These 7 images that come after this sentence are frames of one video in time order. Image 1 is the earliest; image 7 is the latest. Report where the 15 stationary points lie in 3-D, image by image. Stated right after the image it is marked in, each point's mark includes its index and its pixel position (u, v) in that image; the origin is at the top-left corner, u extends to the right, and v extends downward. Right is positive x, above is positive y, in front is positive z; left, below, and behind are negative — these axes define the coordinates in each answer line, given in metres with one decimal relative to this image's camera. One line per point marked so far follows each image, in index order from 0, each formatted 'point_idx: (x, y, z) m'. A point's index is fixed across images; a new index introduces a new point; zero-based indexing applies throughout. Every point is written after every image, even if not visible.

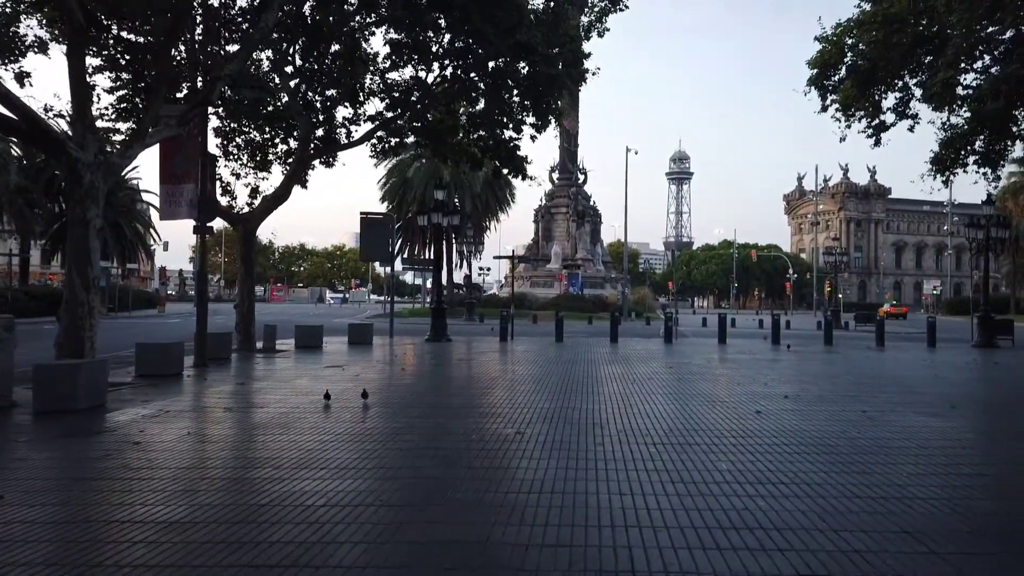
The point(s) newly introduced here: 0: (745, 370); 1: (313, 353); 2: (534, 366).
0: (+4.1, -1.4, +15.5) m
1: (-4.2, -1.4, +18.5) m
2: (+0.6, -1.7, +19.3) m
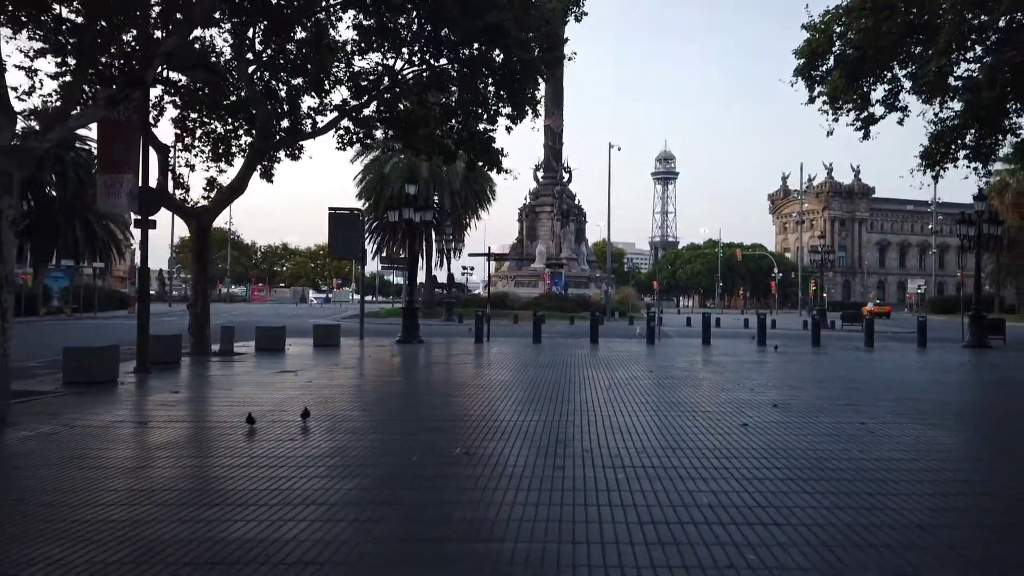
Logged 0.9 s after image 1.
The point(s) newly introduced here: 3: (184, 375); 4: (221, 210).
0: (+3.6, -1.4, +14.6) m
1: (-4.7, -1.3, +17.4) m
2: (+0.1, -1.6, +18.4) m
3: (-5.5, -1.4, +14.8) m
4: (-5.3, +1.4, +16.2) m
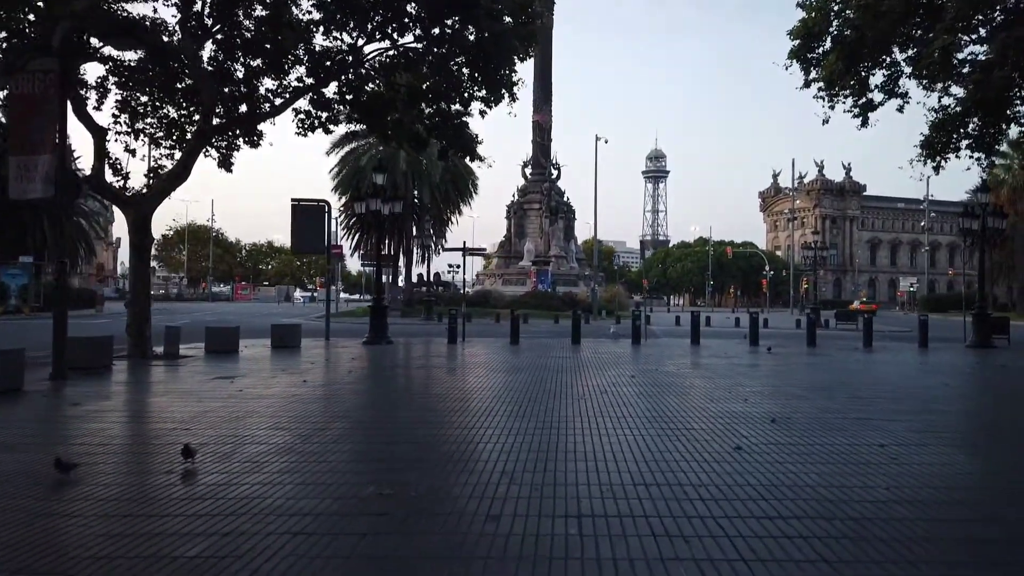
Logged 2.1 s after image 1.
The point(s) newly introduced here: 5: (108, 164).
0: (+3.1, -1.3, +13.3) m
1: (-5.2, -1.3, +16.0) m
2: (-0.4, -1.6, +17.0) m
3: (-6.0, -1.4, +13.4) m
4: (-5.8, +1.5, +14.8) m
5: (-6.8, +2.1, +15.1) m
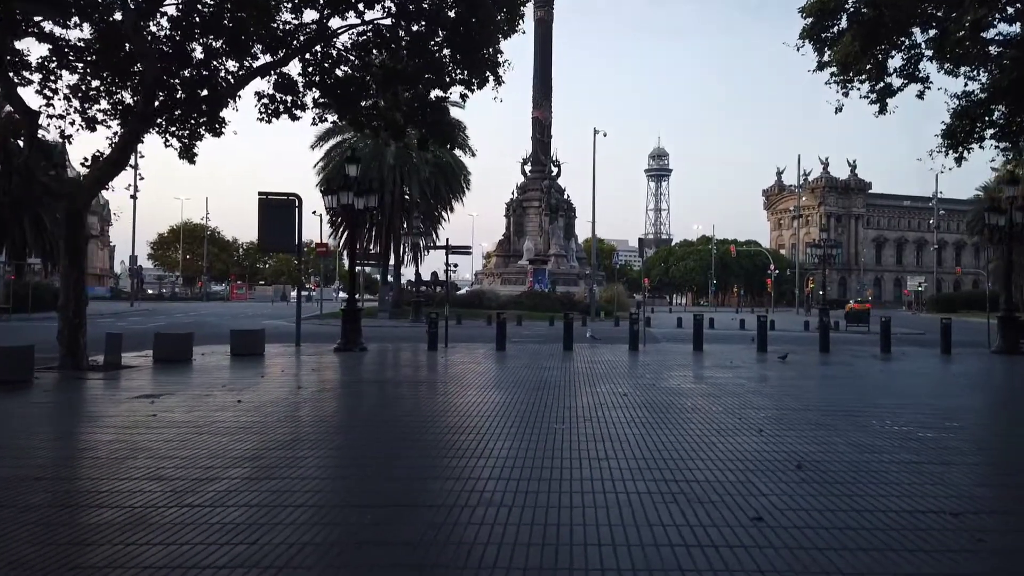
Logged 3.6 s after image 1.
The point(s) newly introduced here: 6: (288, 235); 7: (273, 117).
0: (+2.8, -1.4, +11.6) m
1: (-5.5, -1.3, +14.4) m
2: (-0.7, -1.6, +15.3) m
3: (-6.3, -1.4, +11.7) m
4: (-6.1, +1.4, +13.2) m
5: (-7.1, +2.0, +13.5) m
6: (-4.7, +1.1, +18.8) m
7: (-4.6, +3.3, +17.4) m
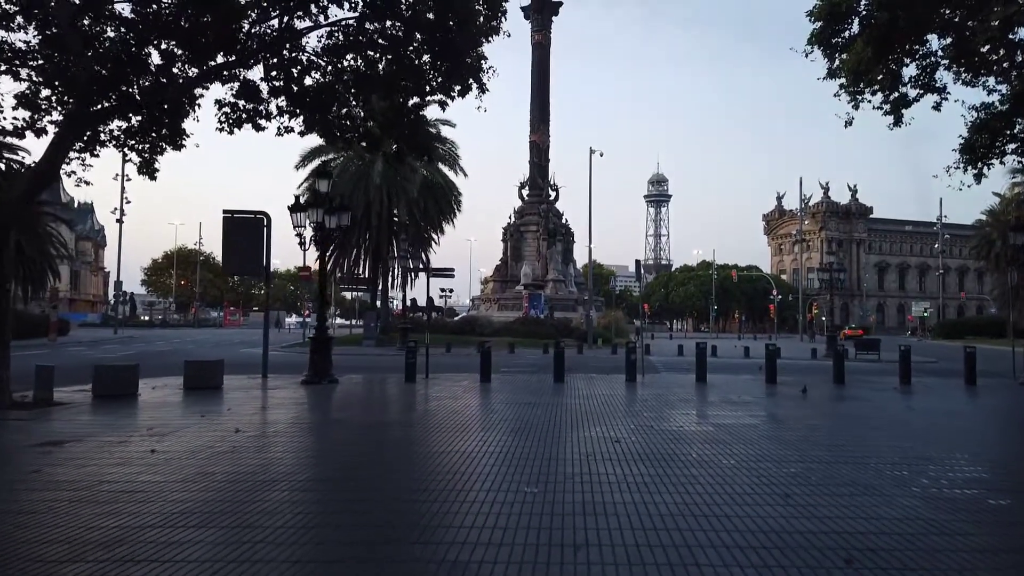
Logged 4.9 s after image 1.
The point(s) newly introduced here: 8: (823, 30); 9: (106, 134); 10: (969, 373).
0: (+2.6, -1.7, +10.0) m
1: (-5.8, -1.7, +12.8) m
2: (-0.9, -2.0, +13.8) m
3: (-6.5, -1.7, +10.2) m
4: (-6.3, +1.1, +11.7) m
5: (-7.4, +1.7, +12.0) m
6: (-5.0, +0.6, +17.4) m
7: (-4.9, +2.9, +15.9) m
8: (+6.6, +5.5, +19.2) m
9: (-8.3, +3.1, +18.4) m
10: (+9.3, -1.7, +18.2) m
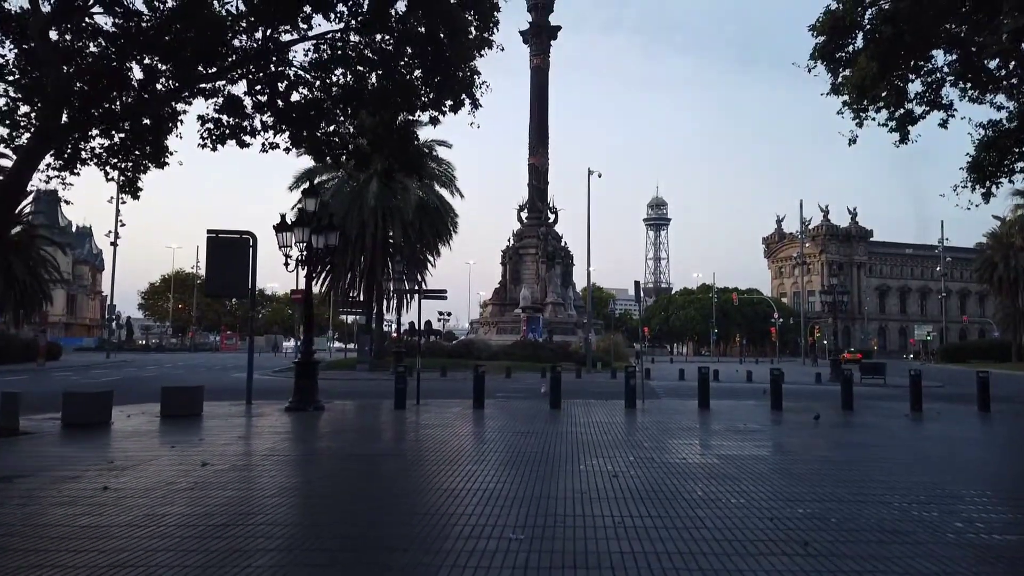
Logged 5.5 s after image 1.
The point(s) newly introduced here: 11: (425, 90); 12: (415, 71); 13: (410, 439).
0: (+2.5, -1.9, +9.4) m
1: (-5.9, -2.0, +12.1) m
2: (-1.0, -2.3, +13.1) m
3: (-6.6, -2.0, +9.5) m
4: (-6.4, +0.8, +11.1) m
5: (-7.5, +1.4, +11.4) m
6: (-5.1, +0.2, +16.7) m
7: (-5.0, +2.5, +15.4) m
8: (+6.5, +5.0, +18.7) m
9: (-8.4, +2.7, +17.8) m
10: (+9.2, -2.2, +17.5) m
11: (-1.5, +3.4, +15.6) m
12: (-1.7, +3.8, +15.8) m
13: (-1.6, -2.3, +13.9) m
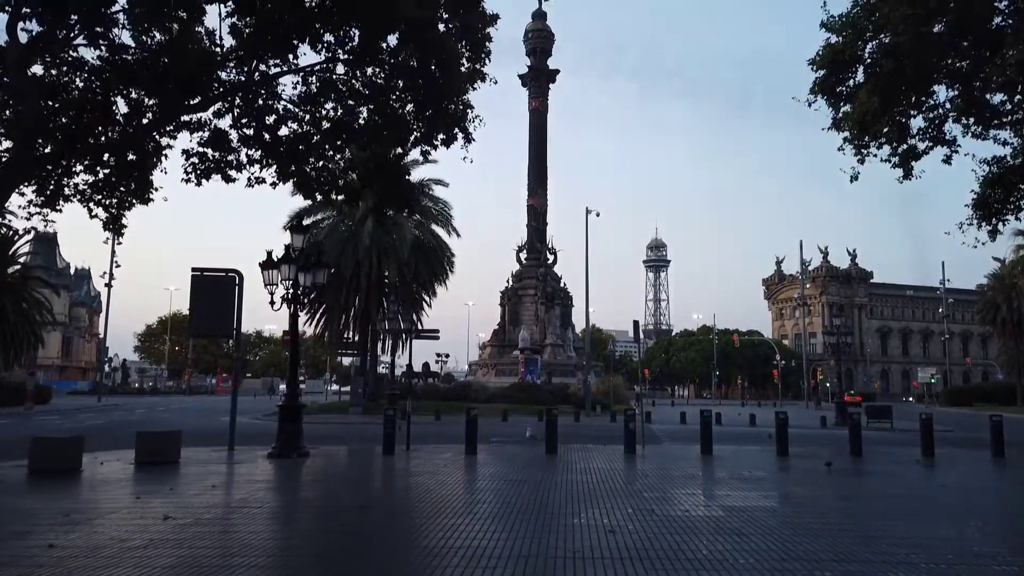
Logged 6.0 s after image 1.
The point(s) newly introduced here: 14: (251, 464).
0: (+2.4, -2.3, +8.7) m
1: (-6.0, -2.5, +11.5) m
2: (-1.1, -2.9, +12.4) m
3: (-6.7, -2.3, +8.8) m
4: (-6.5, +0.4, +10.5) m
5: (-7.6, +0.9, +10.9) m
6: (-5.2, -0.6, +16.1) m
7: (-5.1, +1.8, +14.9) m
8: (+6.4, +4.2, +18.3) m
9: (-8.5, +1.9, +17.4) m
10: (+9.1, -2.9, +16.8) m
11: (-1.6, +2.8, +15.2) m
12: (-1.8, +3.2, +15.4) m
13: (-1.7, -2.9, +13.2) m
14: (-4.2, -2.8, +14.5) m
